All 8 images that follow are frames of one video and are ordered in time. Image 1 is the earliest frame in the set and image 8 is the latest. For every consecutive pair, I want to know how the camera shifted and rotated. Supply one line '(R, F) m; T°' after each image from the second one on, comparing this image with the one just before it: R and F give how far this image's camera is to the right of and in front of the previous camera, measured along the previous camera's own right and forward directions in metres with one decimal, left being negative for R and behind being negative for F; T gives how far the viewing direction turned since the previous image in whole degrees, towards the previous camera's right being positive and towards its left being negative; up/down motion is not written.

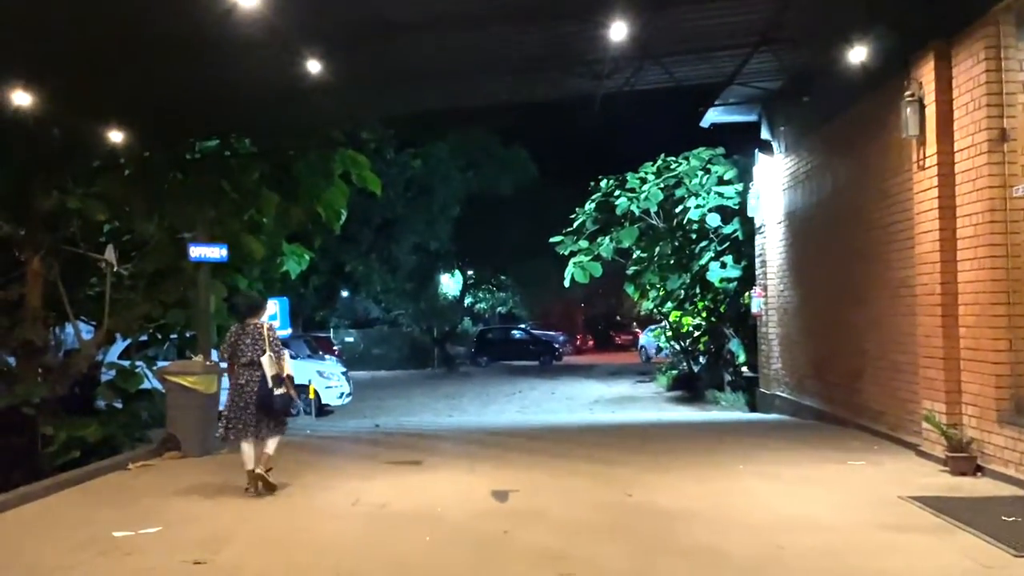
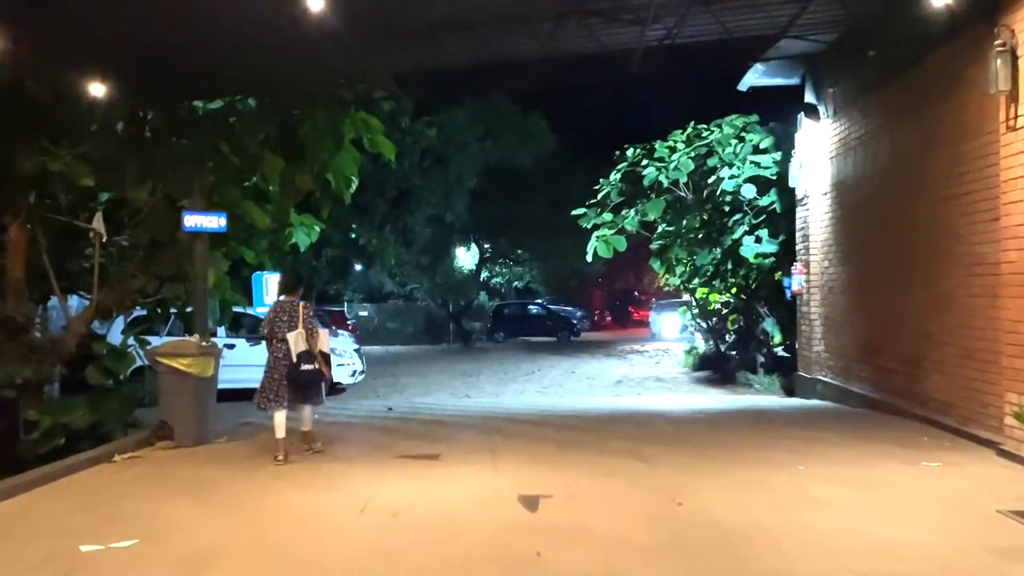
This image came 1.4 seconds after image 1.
(-0.1, +1.0) m; -1°
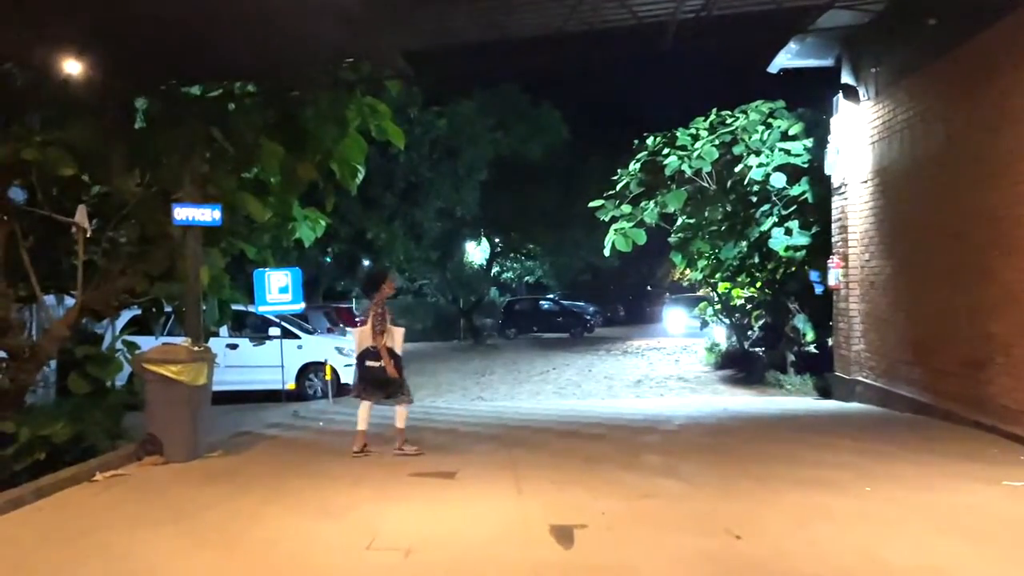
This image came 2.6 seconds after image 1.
(-0.1, +0.9) m; -1°
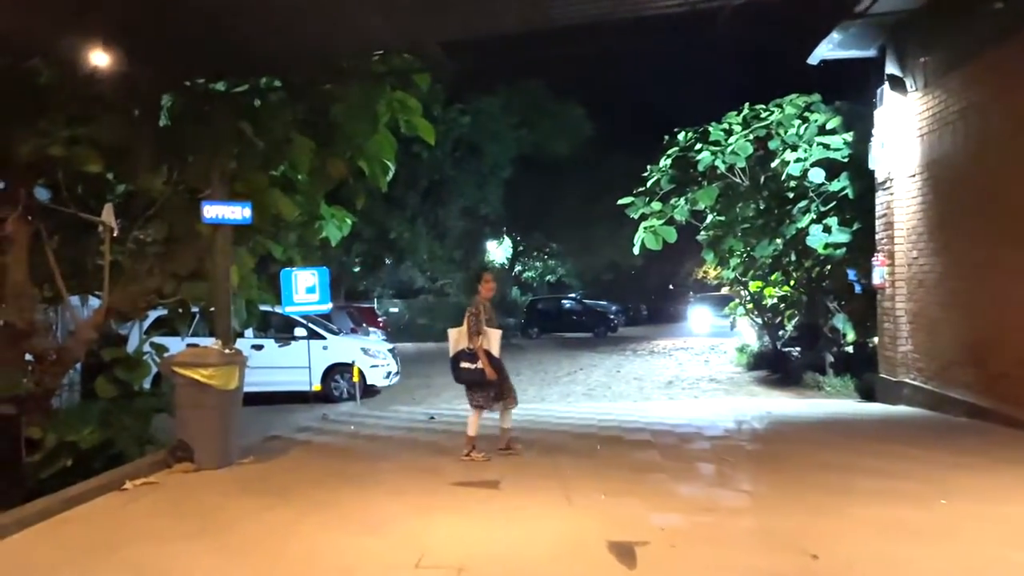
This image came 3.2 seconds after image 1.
(-0.2, +0.4) m; -1°
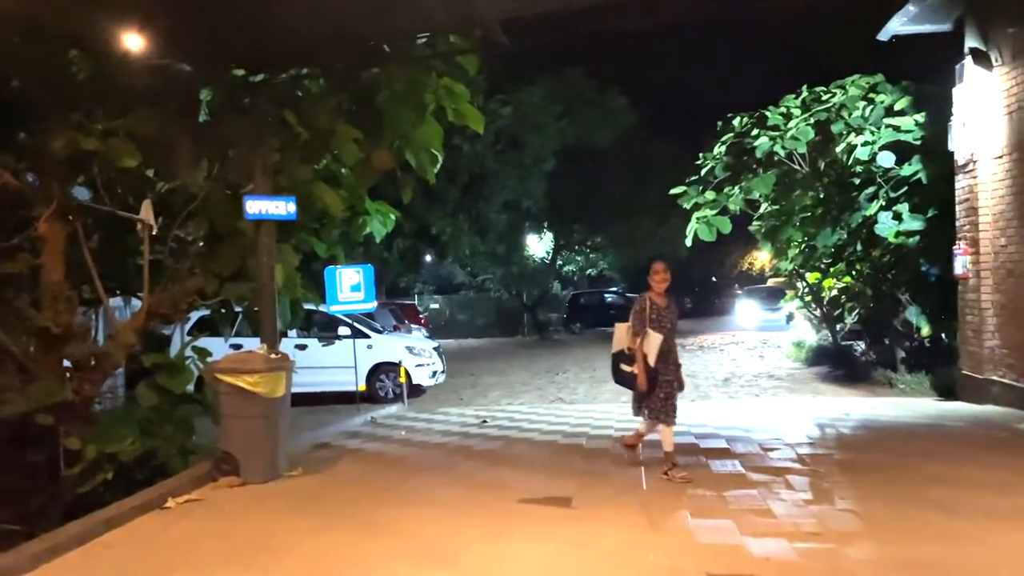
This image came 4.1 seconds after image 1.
(-0.3, +0.7) m; -2°
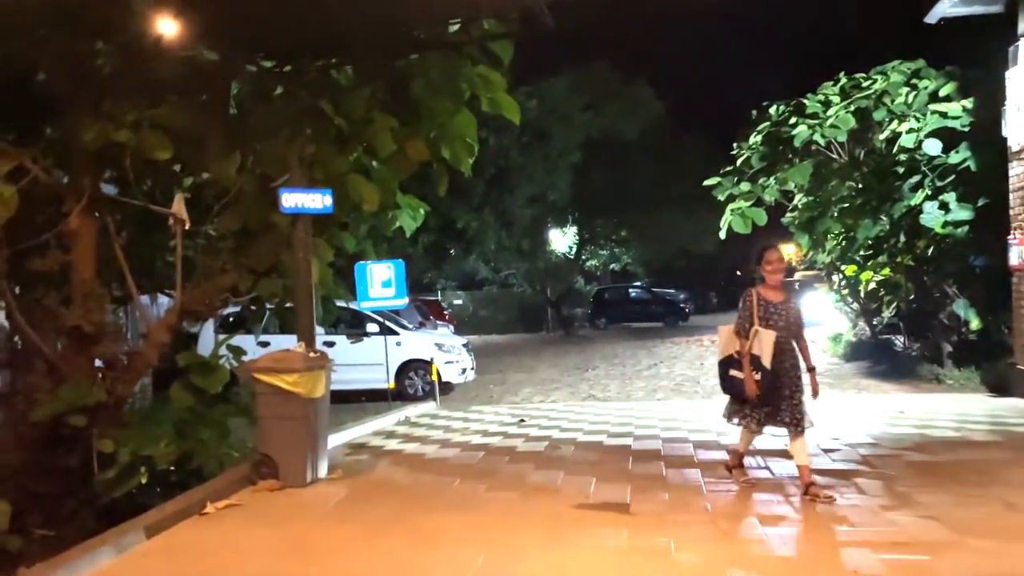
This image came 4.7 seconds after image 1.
(-0.3, +0.3) m; -1°
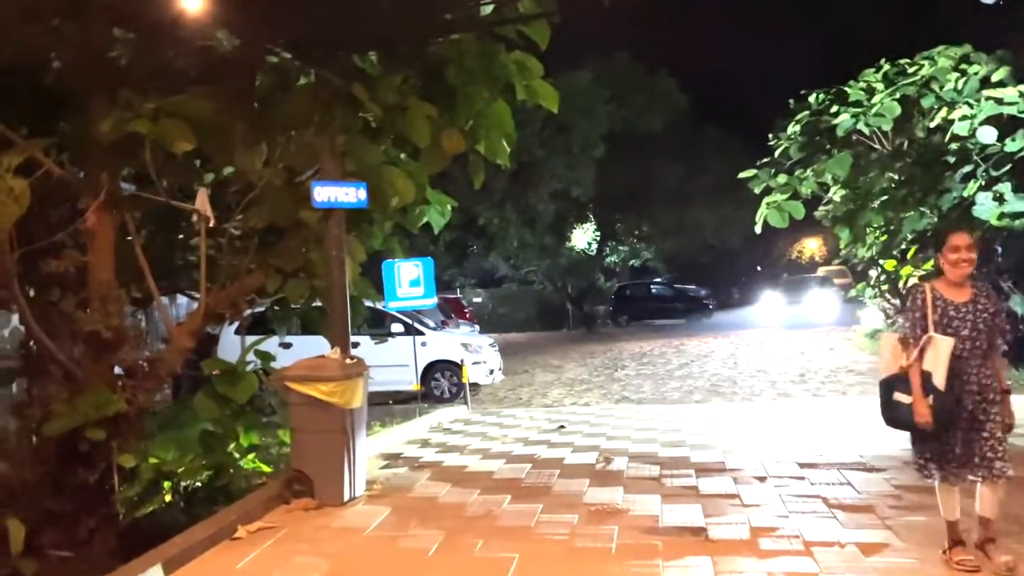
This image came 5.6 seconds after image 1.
(-0.3, +0.6) m; -1°
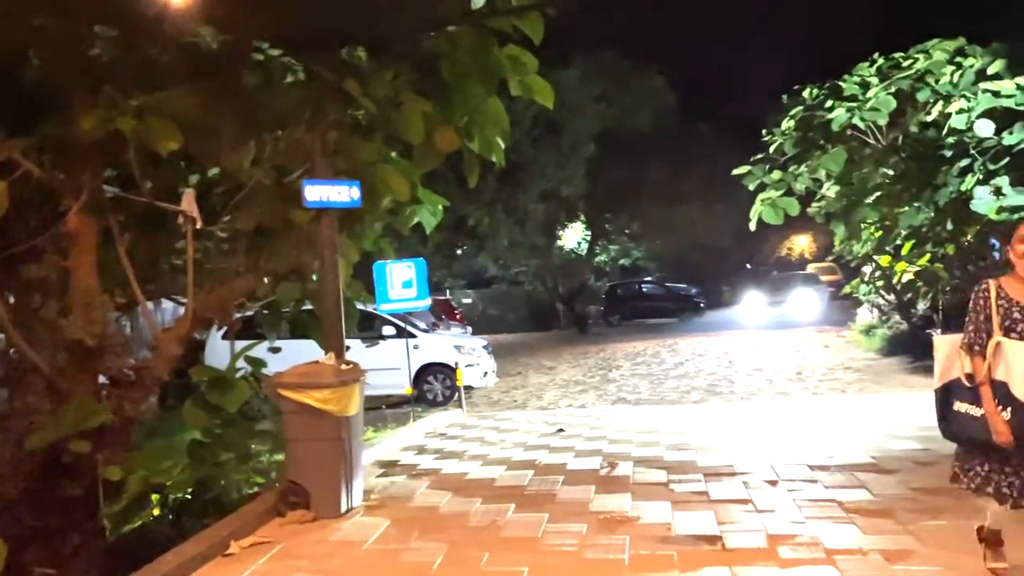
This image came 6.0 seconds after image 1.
(-0.1, +0.2) m; +1°
